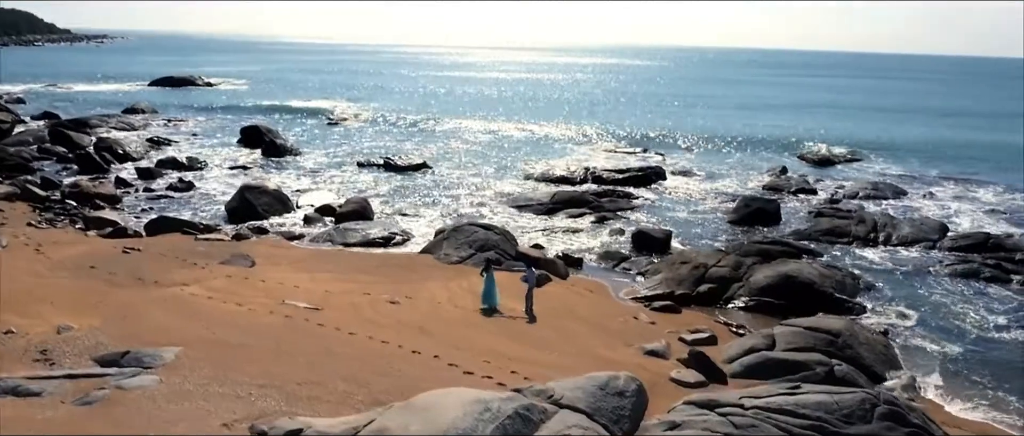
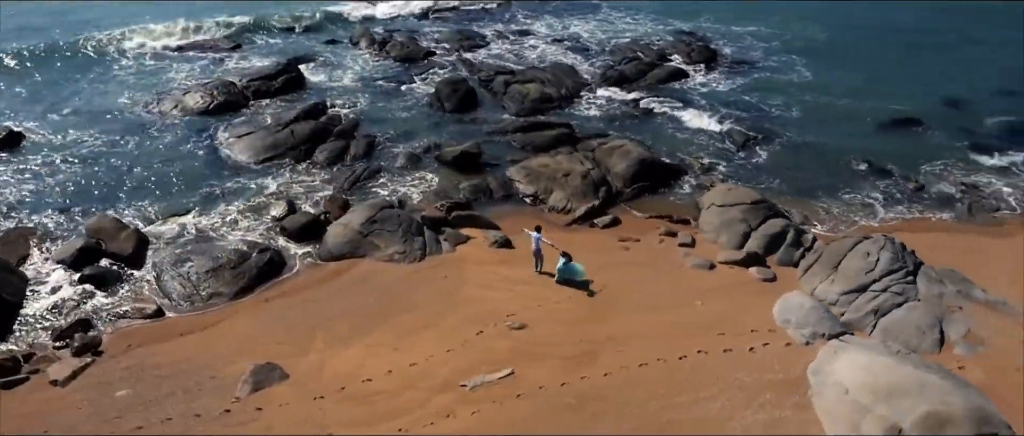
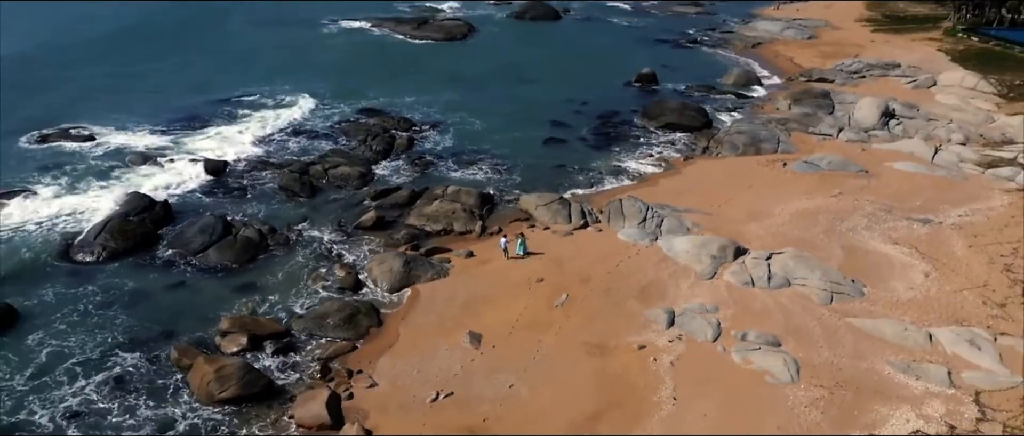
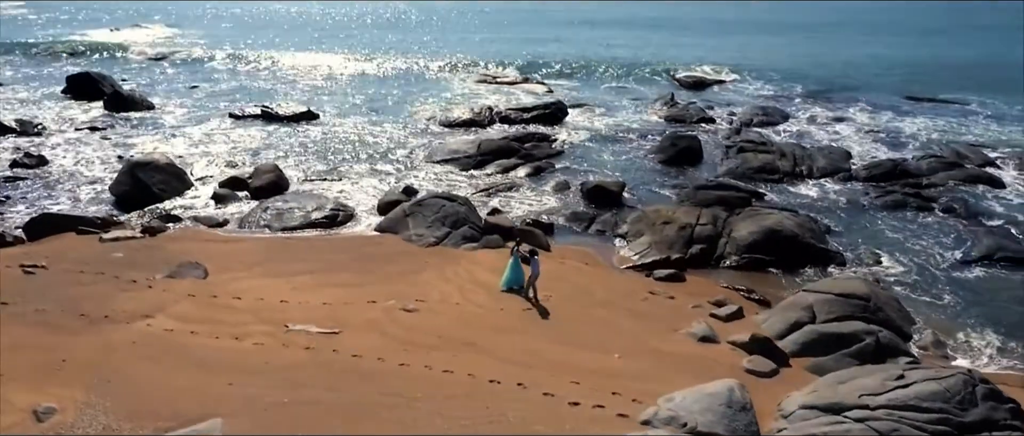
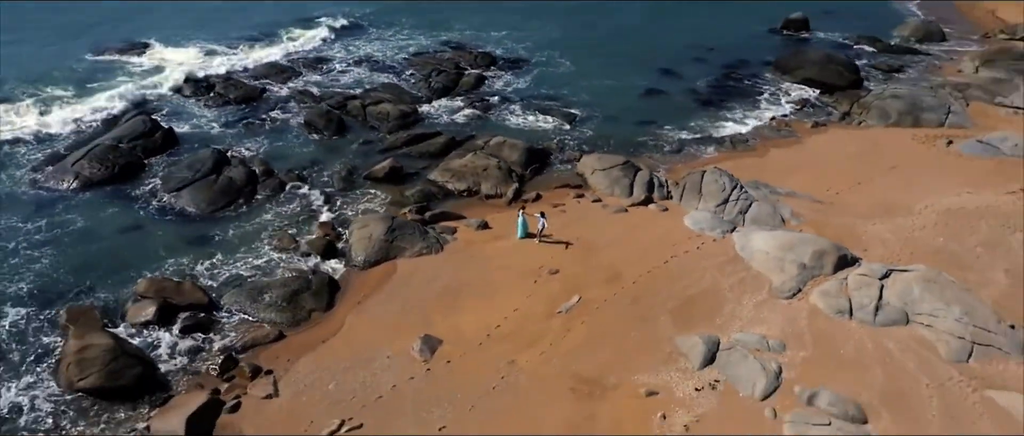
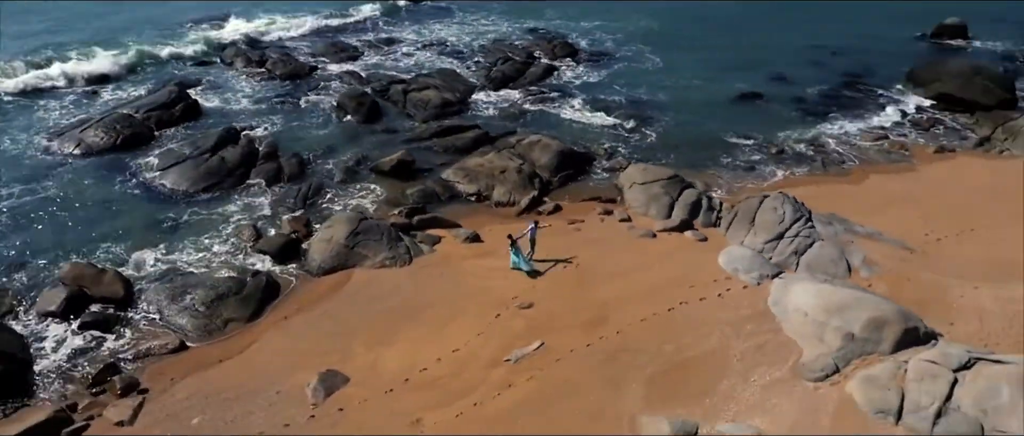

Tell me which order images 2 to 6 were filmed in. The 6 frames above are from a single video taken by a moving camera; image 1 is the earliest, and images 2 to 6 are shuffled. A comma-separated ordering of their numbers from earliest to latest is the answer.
4, 2, 6, 5, 3
